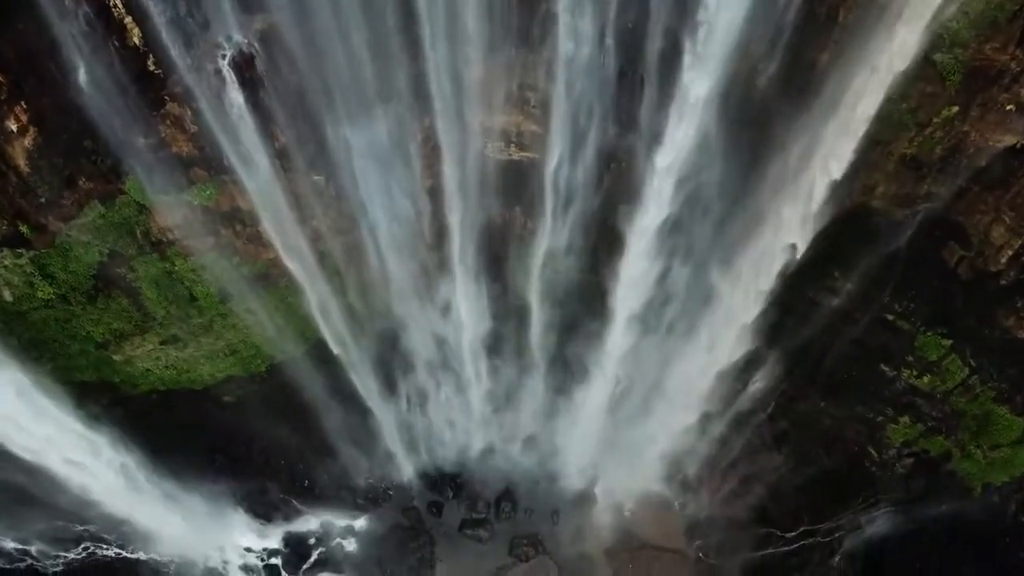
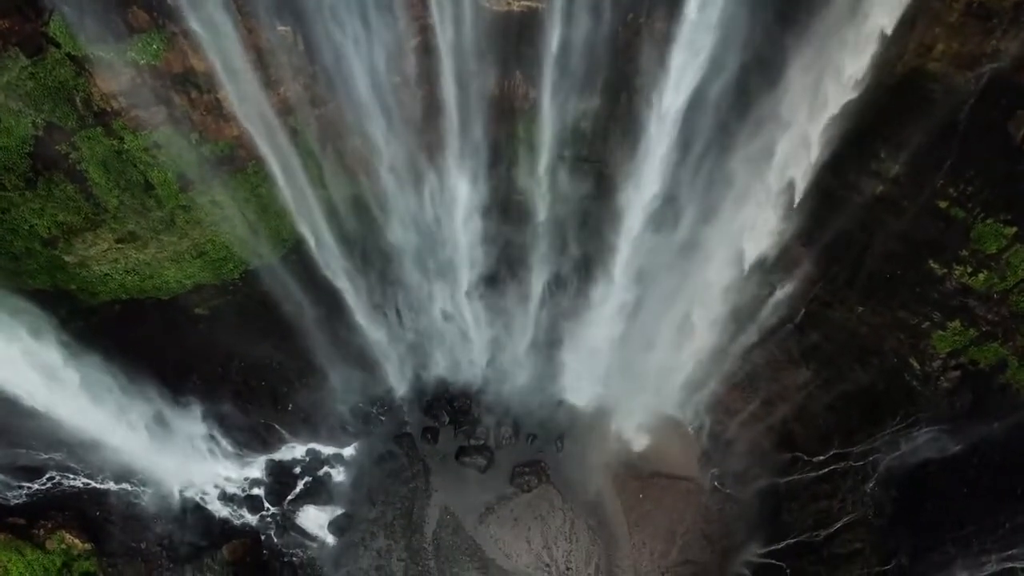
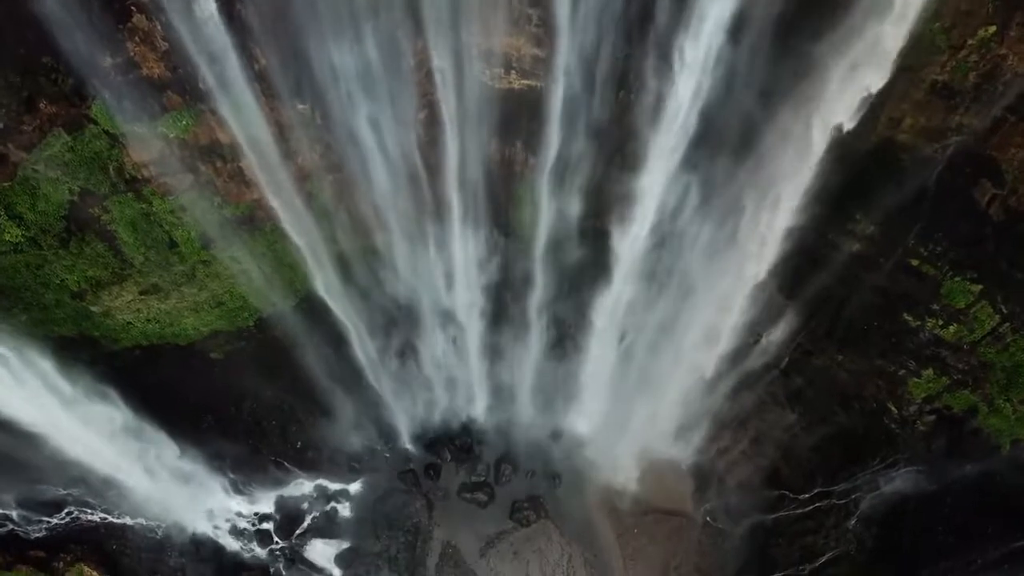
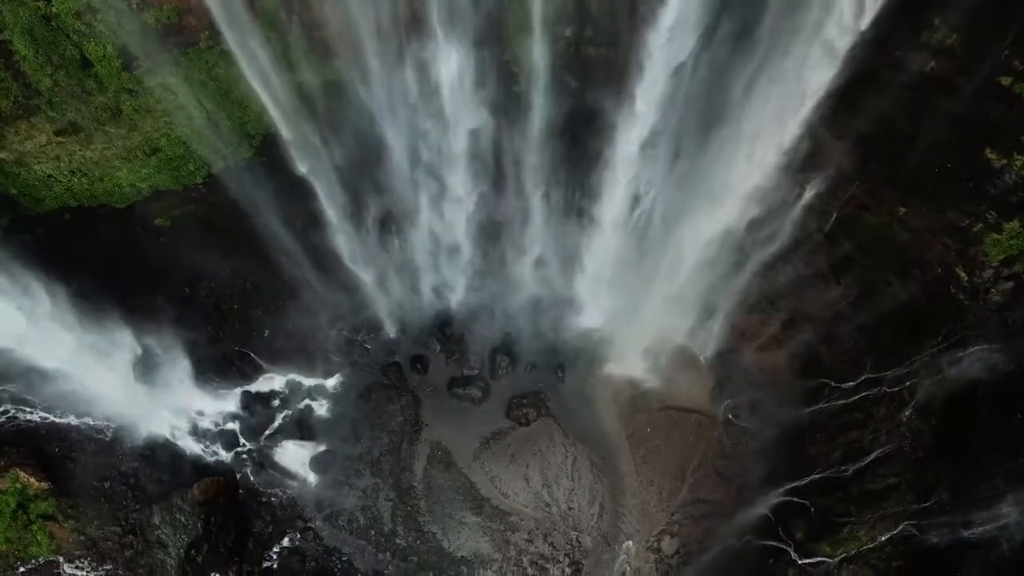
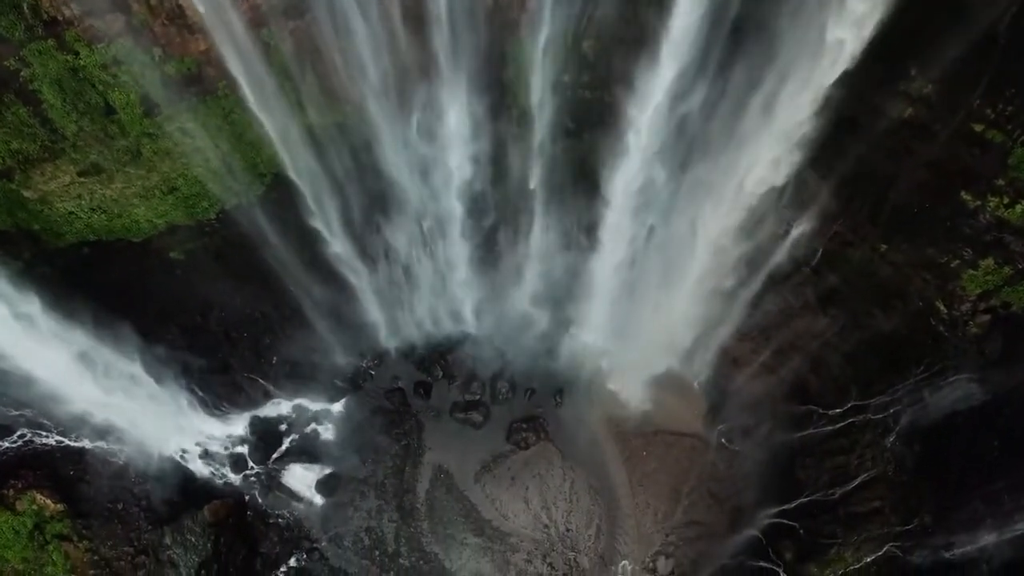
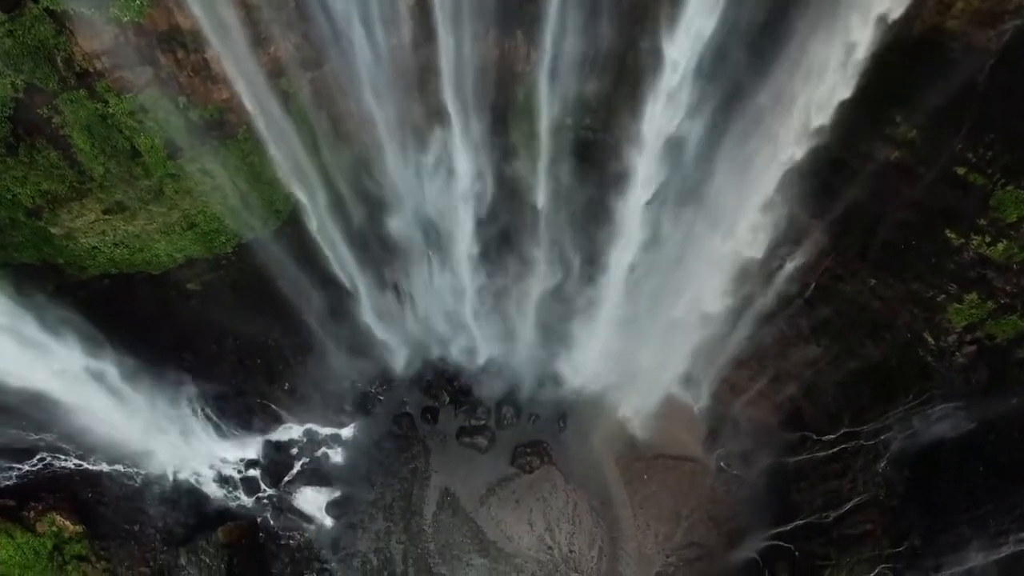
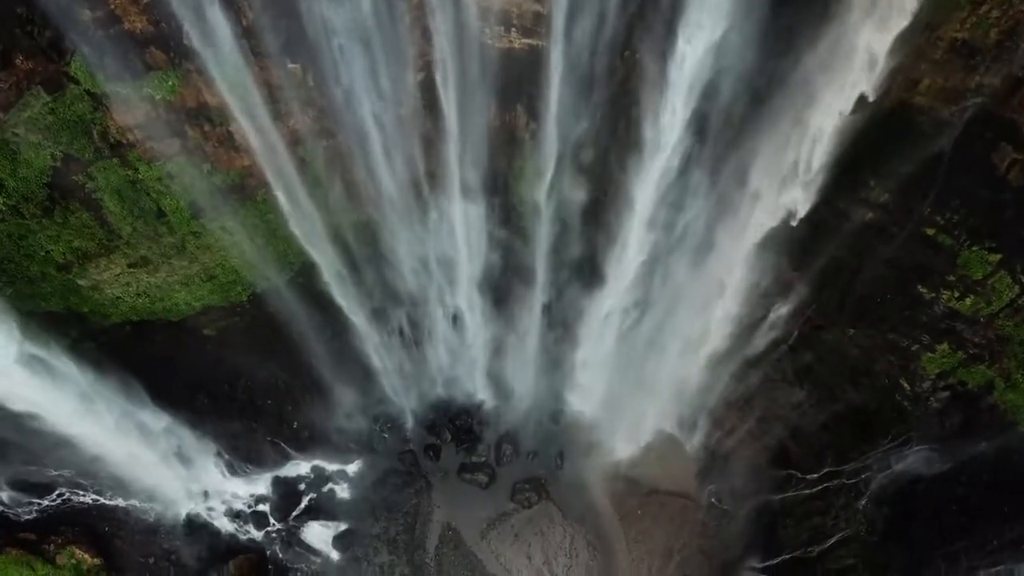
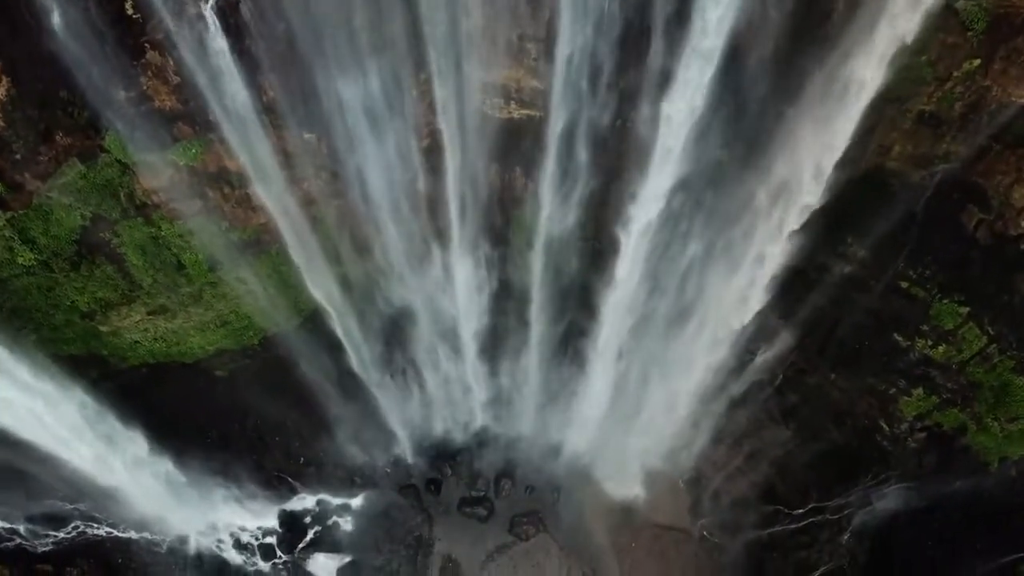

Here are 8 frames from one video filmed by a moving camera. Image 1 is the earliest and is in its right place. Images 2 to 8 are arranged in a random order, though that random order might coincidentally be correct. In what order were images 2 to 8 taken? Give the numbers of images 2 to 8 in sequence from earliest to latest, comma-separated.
8, 3, 7, 2, 6, 5, 4
